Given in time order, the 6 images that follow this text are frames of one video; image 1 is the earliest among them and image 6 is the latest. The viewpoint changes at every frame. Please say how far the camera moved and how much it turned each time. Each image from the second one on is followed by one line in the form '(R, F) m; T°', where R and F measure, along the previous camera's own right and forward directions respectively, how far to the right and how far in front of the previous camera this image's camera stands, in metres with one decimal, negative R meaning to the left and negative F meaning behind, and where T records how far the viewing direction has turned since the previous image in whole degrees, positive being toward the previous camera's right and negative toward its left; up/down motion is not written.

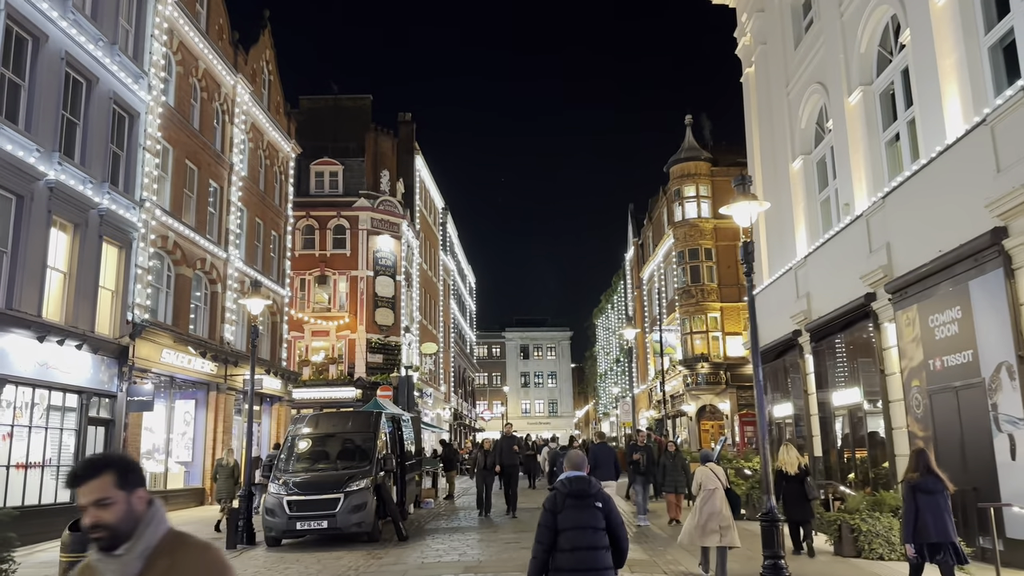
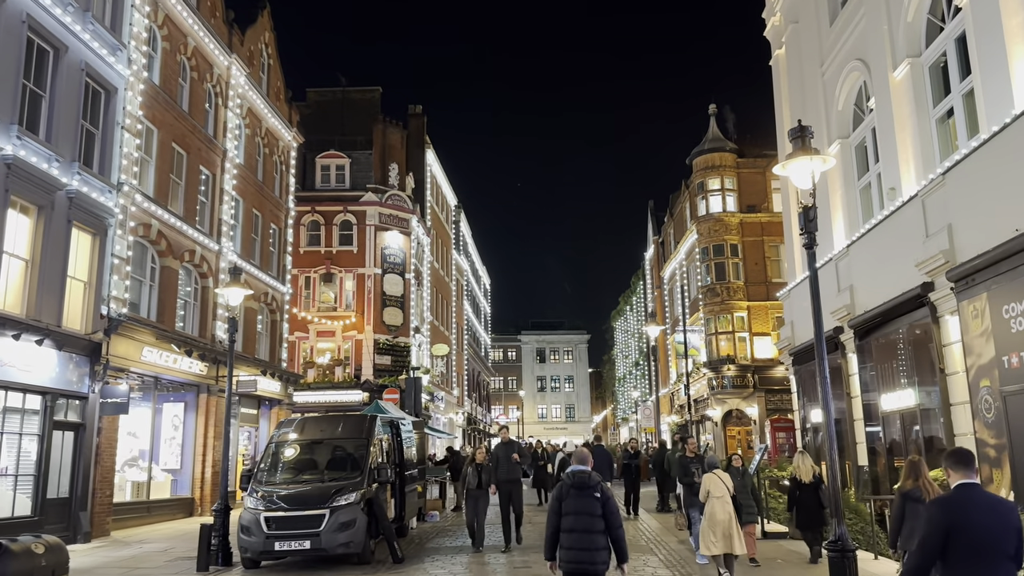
(+0.1, +1.7) m; -1°
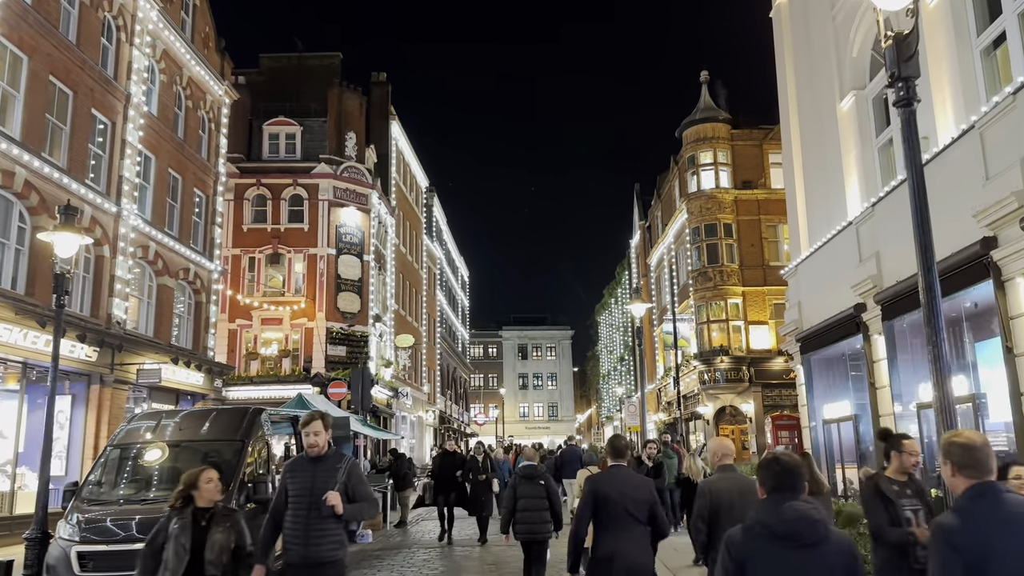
(+0.7, +3.4) m; +1°
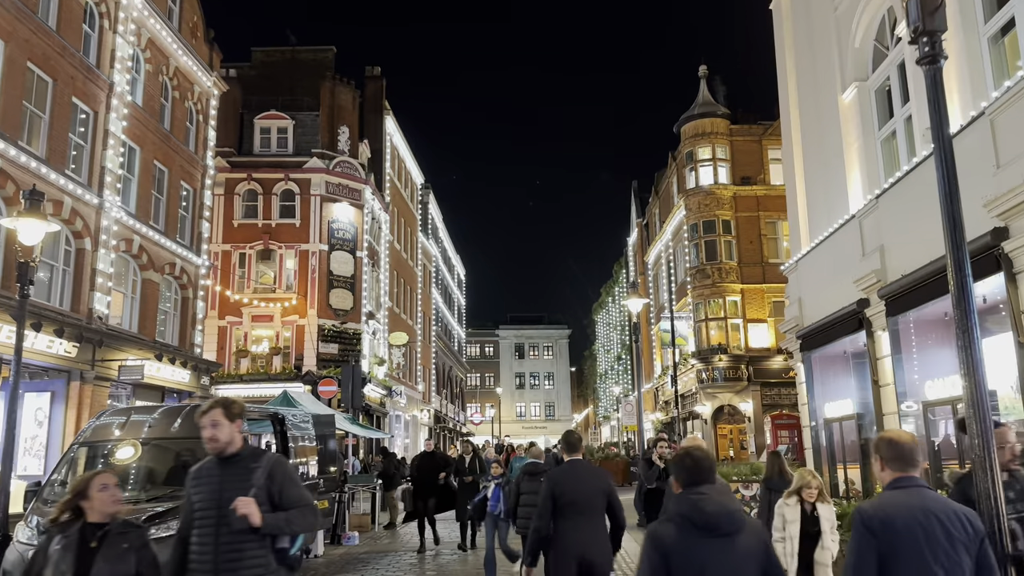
(+0.1, +0.5) m; 0°
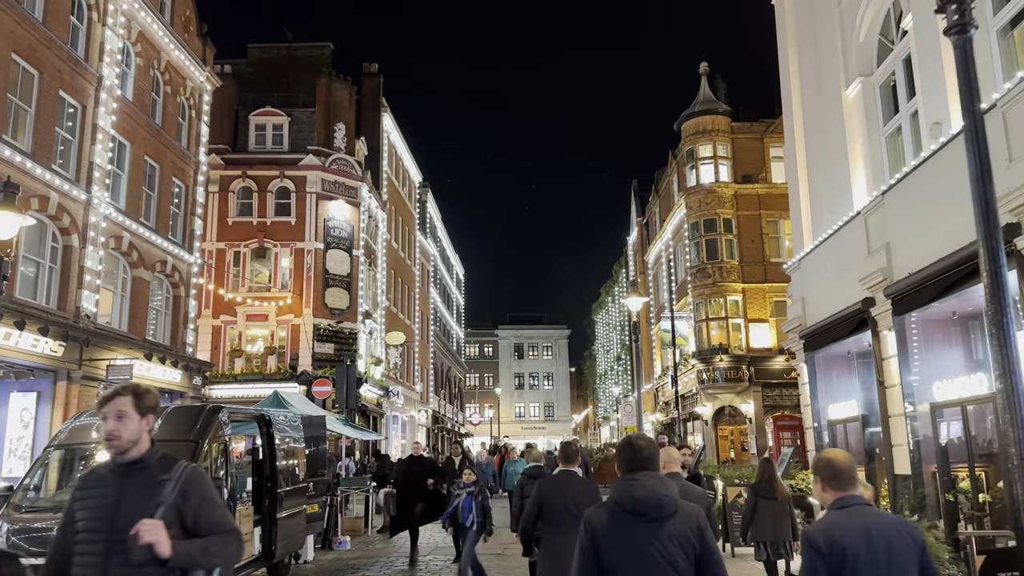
(+0.1, +0.4) m; 0°
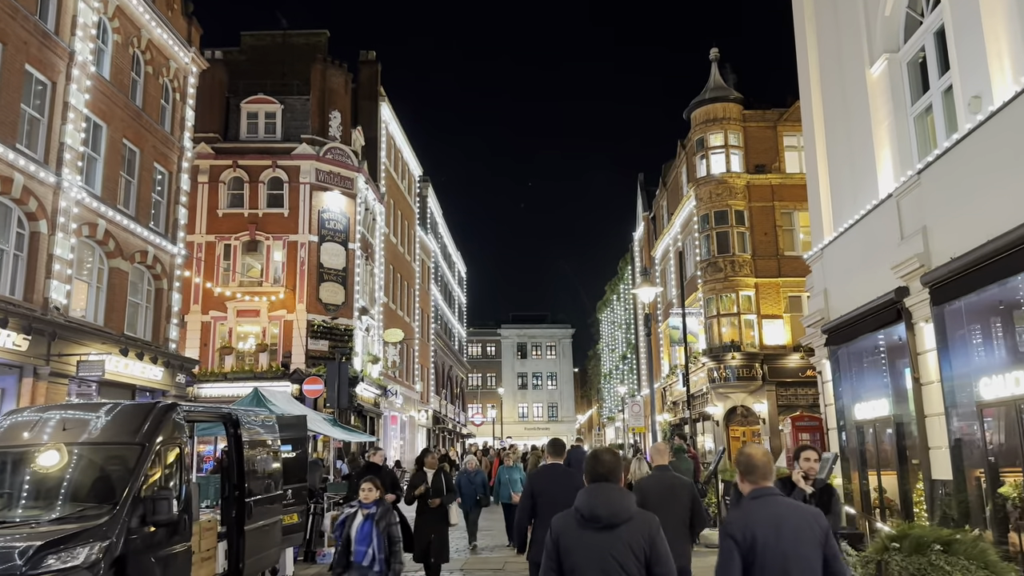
(0.0, +1.2) m; 0°
